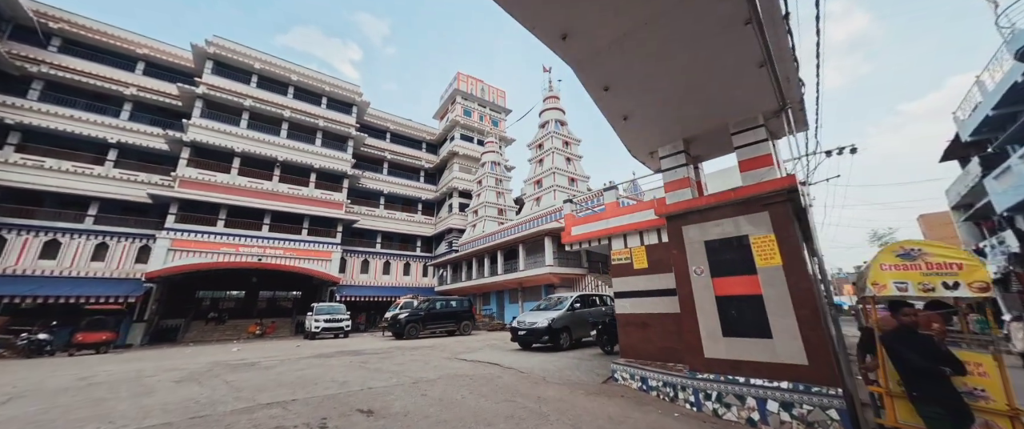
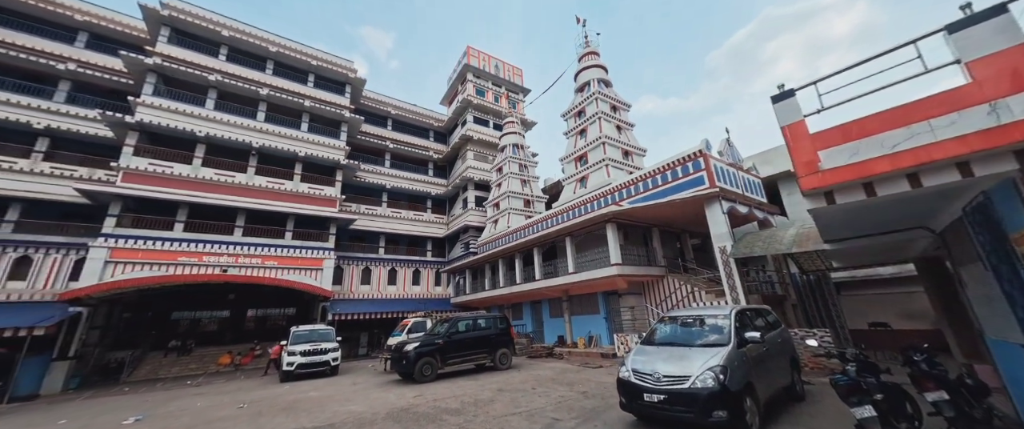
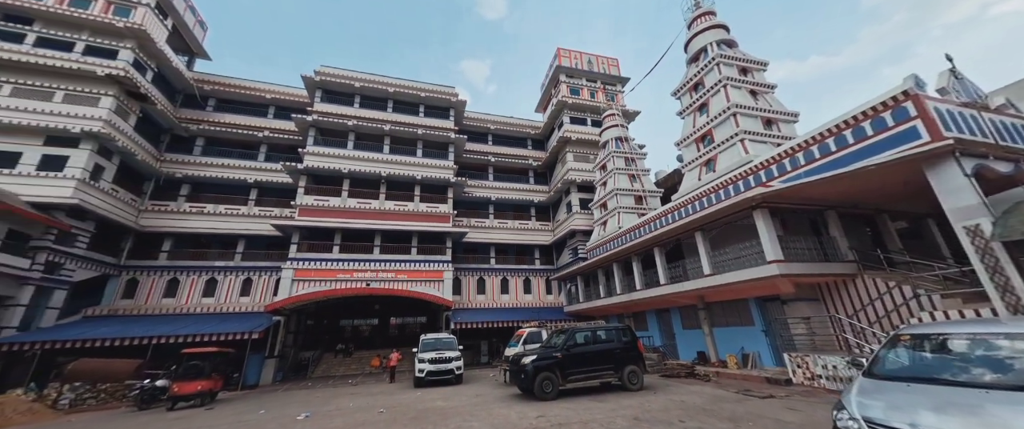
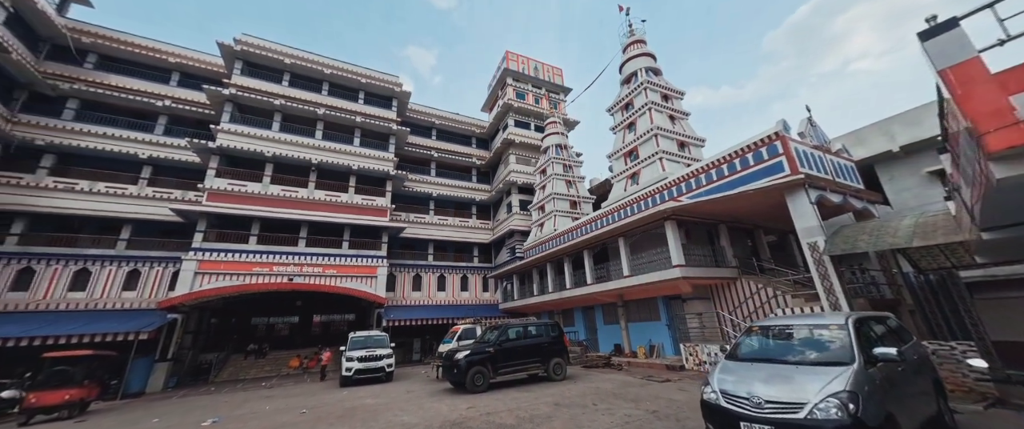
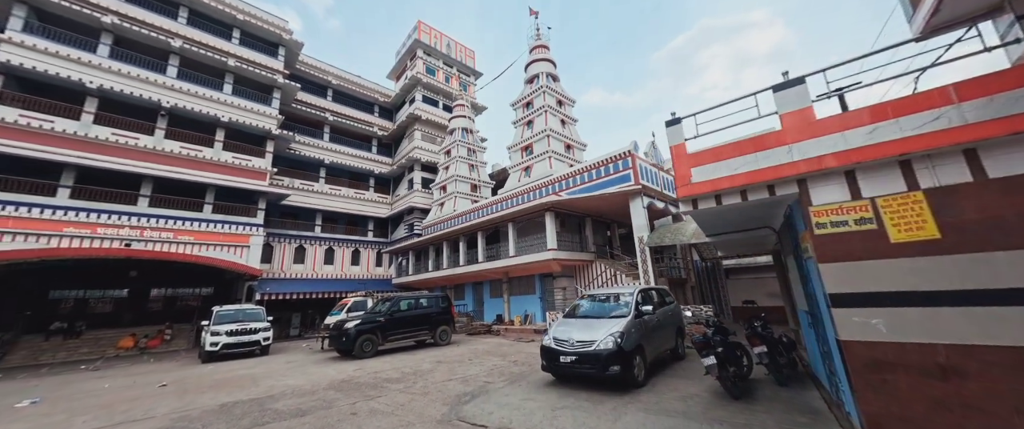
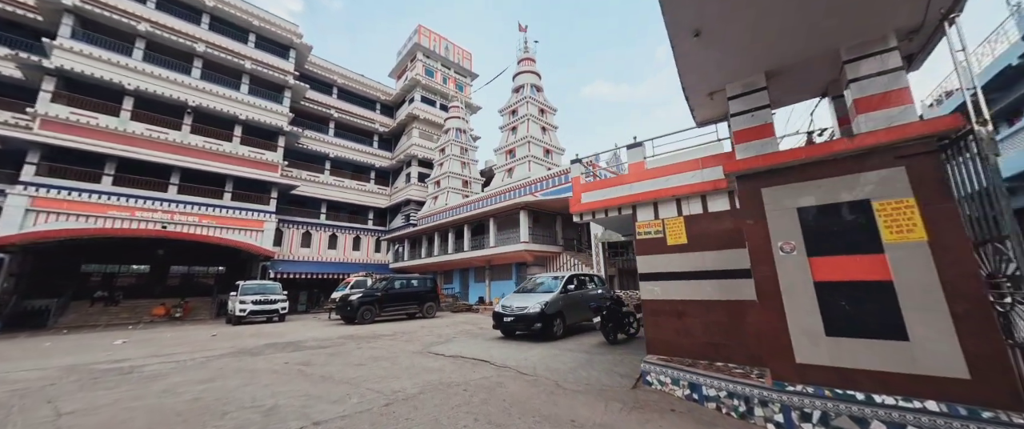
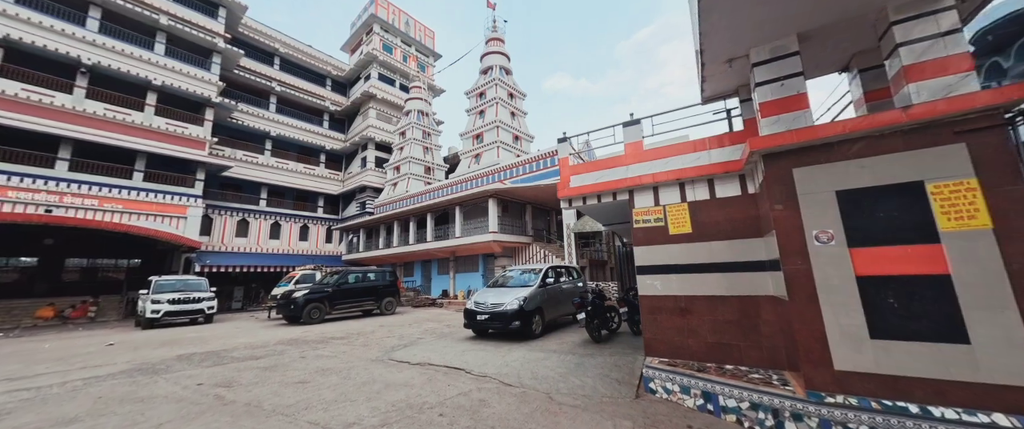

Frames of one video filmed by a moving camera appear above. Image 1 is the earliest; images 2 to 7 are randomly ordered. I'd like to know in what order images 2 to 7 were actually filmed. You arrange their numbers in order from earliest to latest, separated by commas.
6, 7, 5, 2, 4, 3
